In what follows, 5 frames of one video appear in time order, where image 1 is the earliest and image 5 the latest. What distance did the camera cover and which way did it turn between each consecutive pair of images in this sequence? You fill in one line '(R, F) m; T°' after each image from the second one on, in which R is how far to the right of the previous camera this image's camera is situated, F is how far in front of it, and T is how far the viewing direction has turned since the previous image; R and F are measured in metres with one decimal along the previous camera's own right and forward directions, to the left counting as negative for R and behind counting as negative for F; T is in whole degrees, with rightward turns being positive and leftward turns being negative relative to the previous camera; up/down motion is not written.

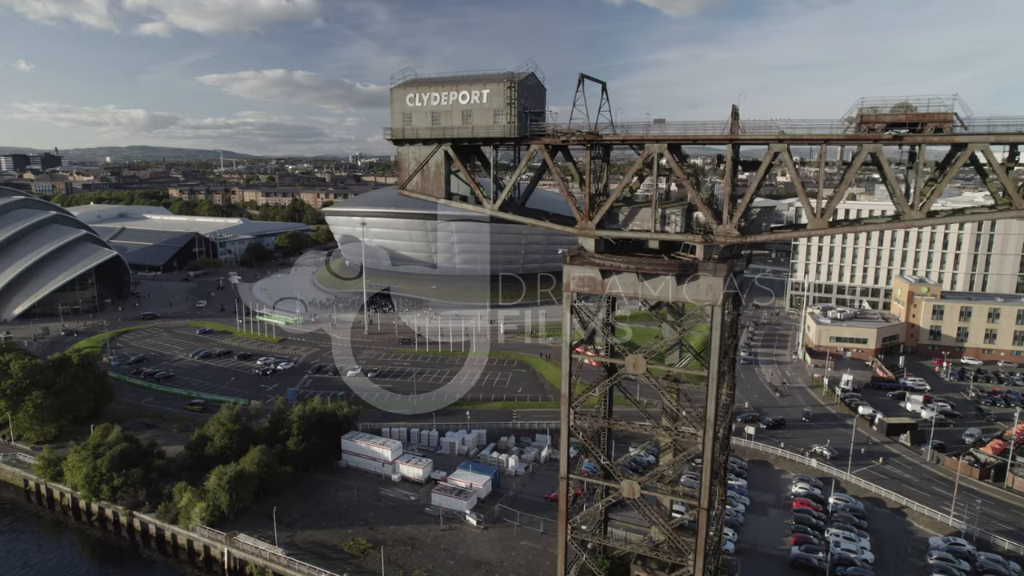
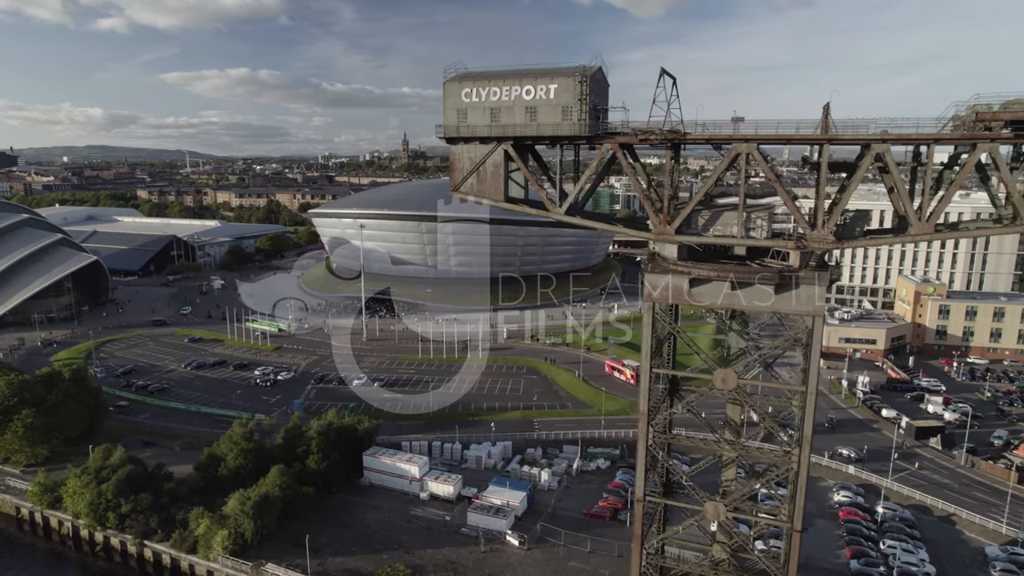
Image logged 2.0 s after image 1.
(-1.9, +0.9) m; +3°
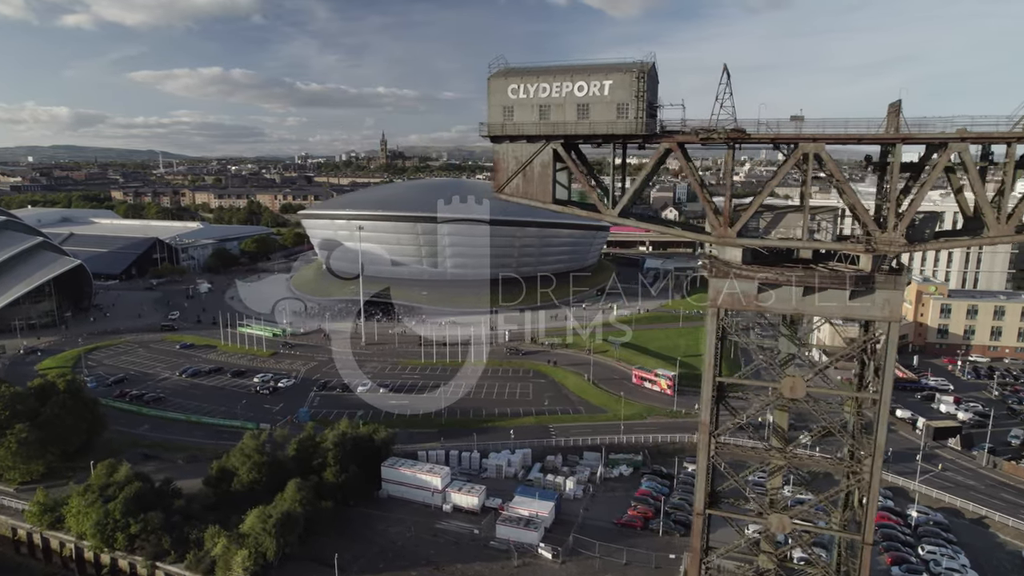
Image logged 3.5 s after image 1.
(-1.4, +0.6) m; +2°
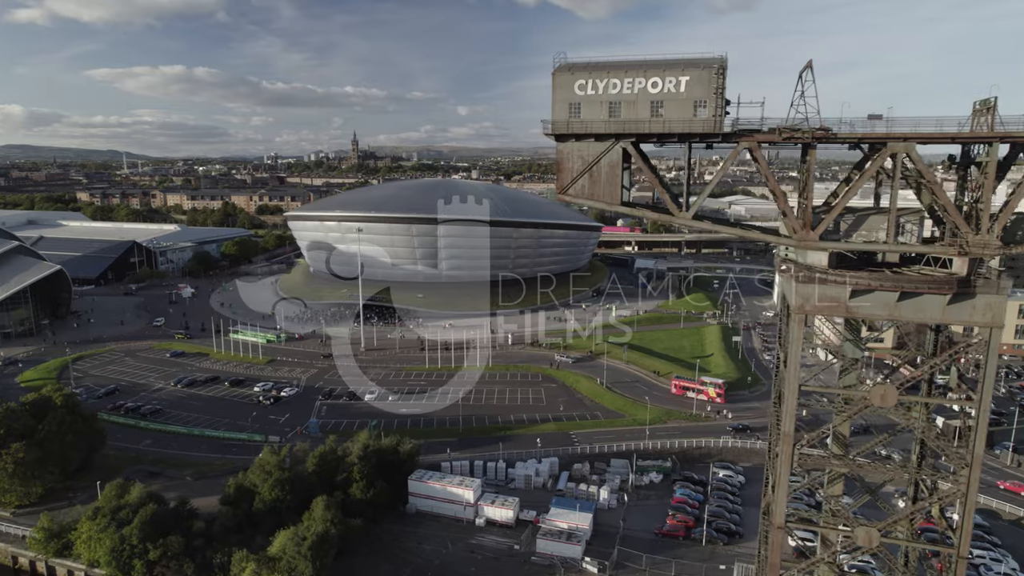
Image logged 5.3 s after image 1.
(-1.7, +0.7) m; +2°
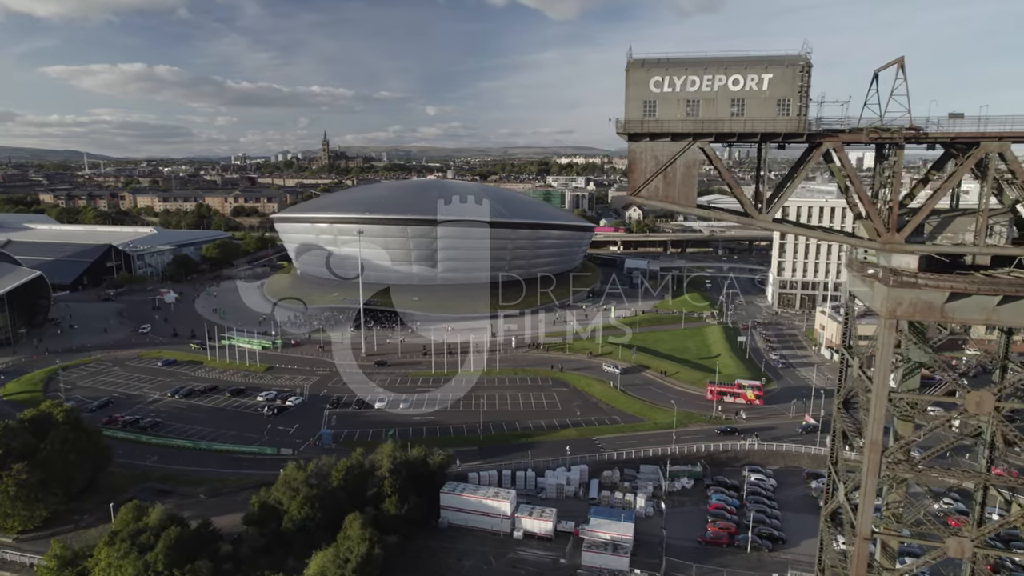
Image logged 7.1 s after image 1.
(-1.8, +0.6) m; +2°
